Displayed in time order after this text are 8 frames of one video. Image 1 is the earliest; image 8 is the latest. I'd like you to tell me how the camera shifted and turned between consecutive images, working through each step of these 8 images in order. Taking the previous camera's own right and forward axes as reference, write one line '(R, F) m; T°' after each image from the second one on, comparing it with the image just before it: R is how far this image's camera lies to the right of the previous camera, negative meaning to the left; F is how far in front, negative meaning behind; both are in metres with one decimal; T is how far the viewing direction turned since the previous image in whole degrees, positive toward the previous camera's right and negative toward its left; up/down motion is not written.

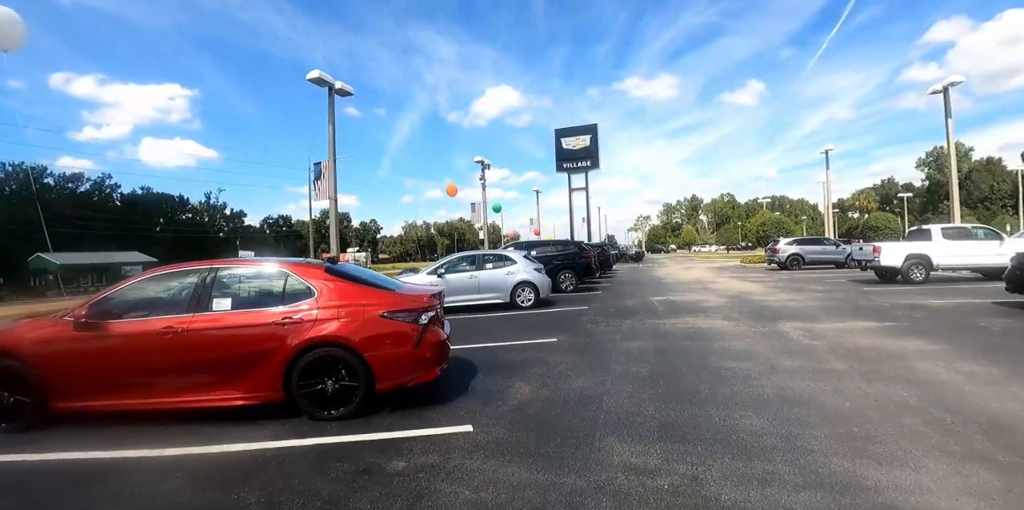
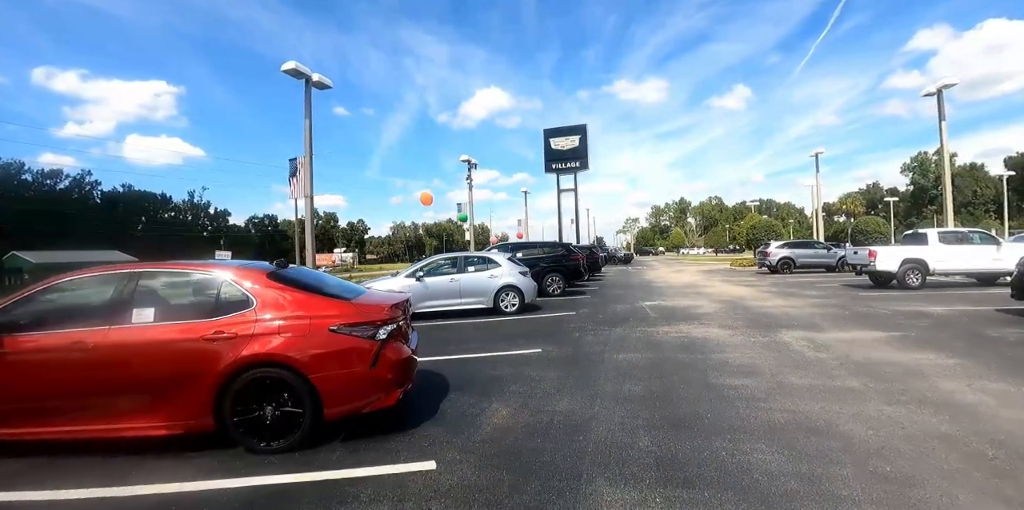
(+0.1, +0.7) m; +1°
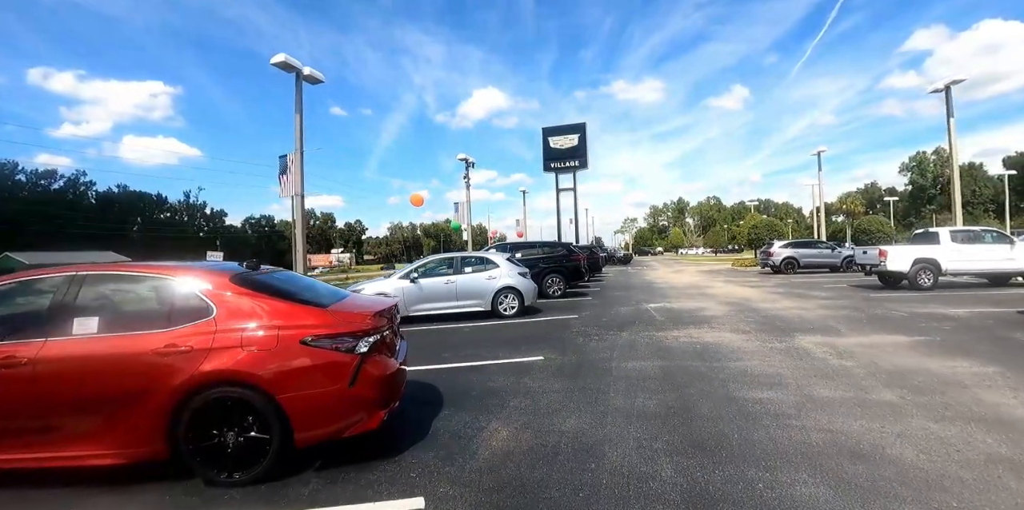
(0.0, +0.6) m; 0°
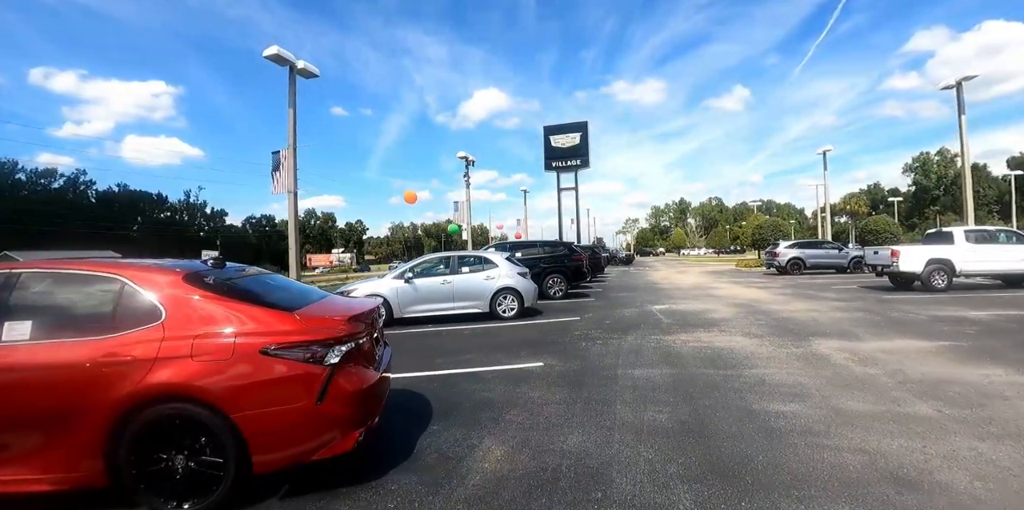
(0.0, +0.5) m; 0°
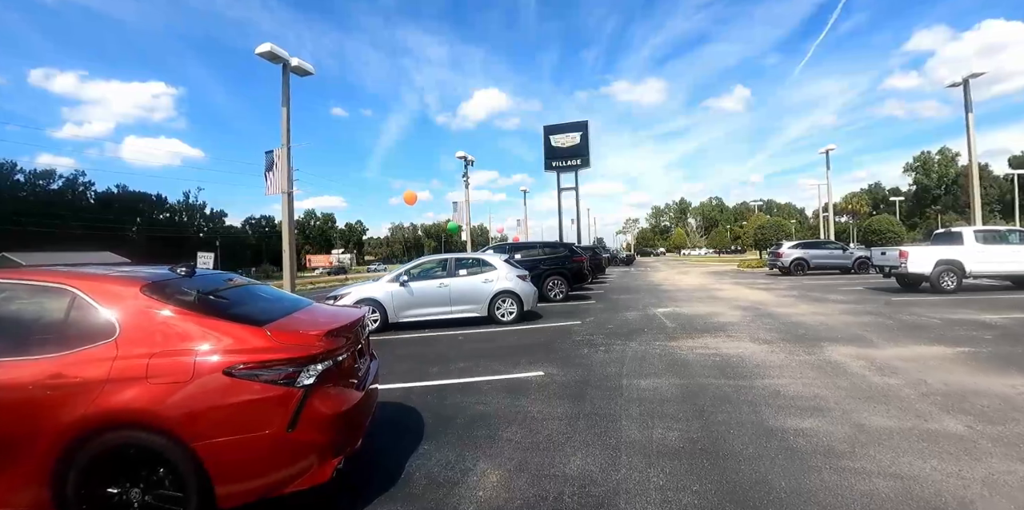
(0.0, +0.3) m; 0°
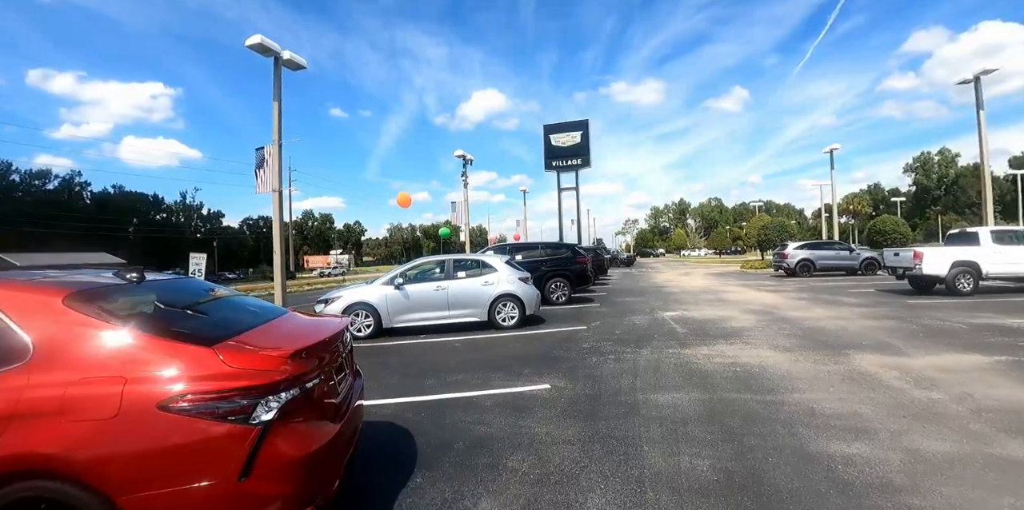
(-0.1, +0.5) m; 0°
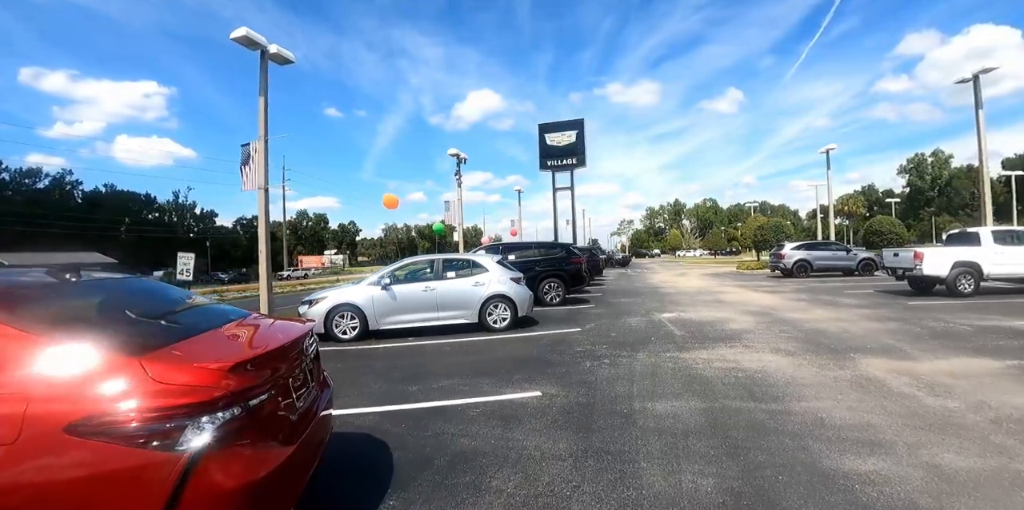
(+0.1, +0.4) m; +1°
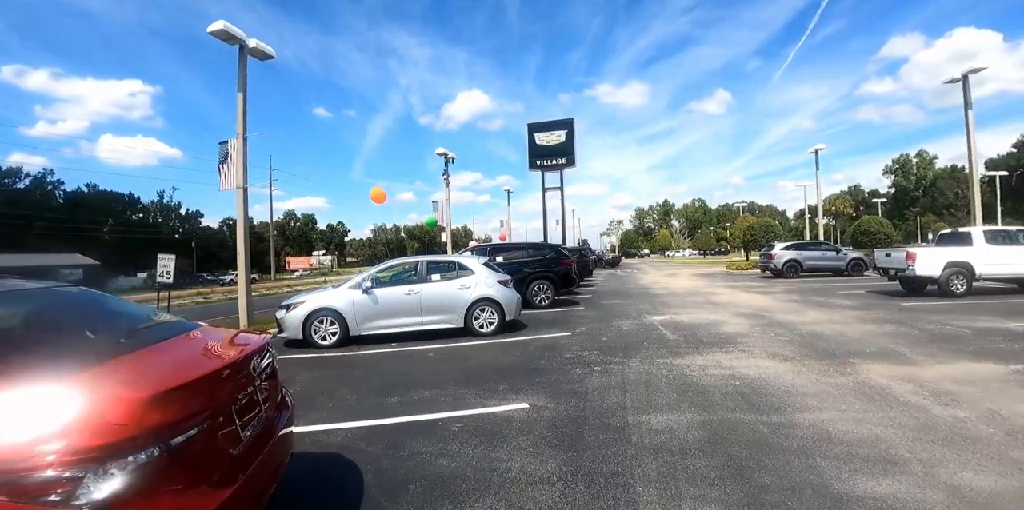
(+0.1, +0.4) m; +1°
